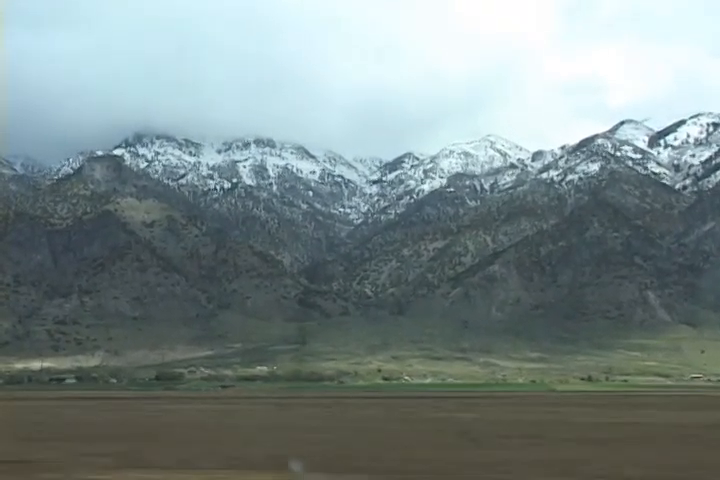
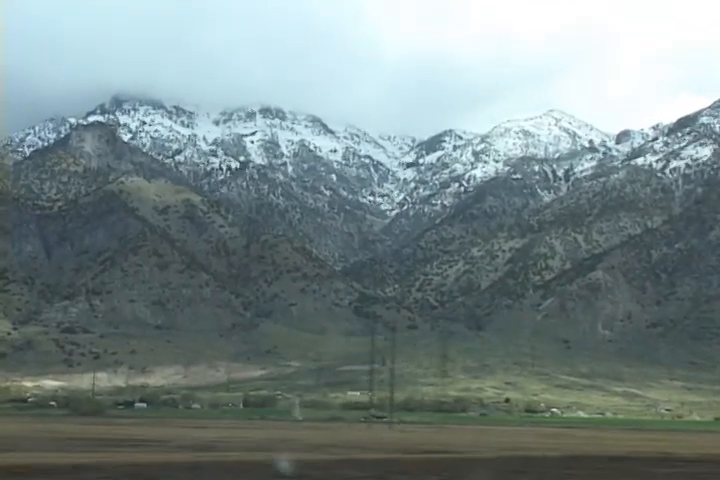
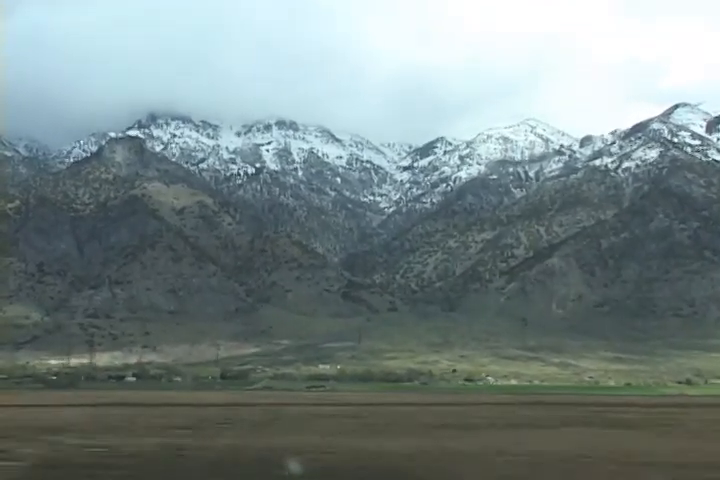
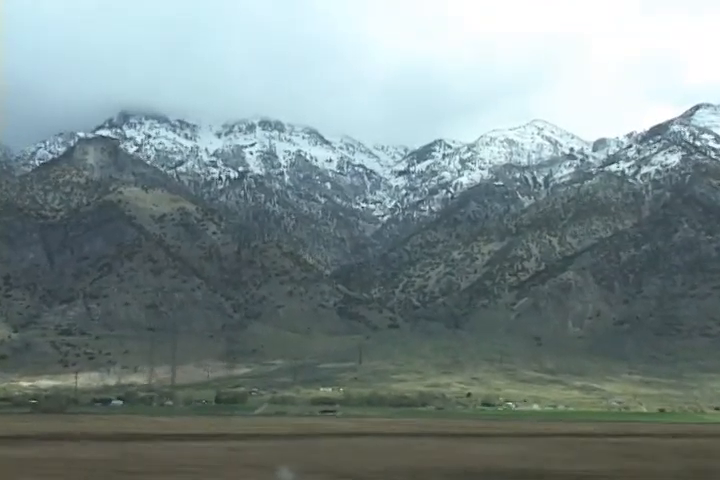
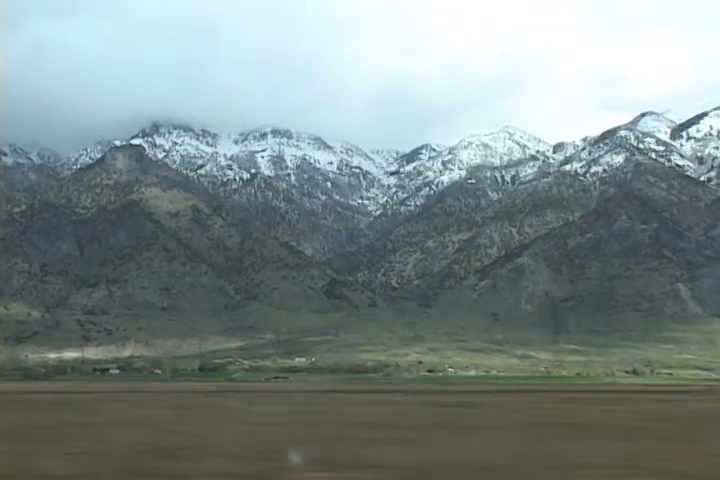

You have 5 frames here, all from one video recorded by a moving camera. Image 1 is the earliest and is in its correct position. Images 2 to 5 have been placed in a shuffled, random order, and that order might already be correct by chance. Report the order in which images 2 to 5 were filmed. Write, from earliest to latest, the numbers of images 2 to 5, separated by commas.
5, 3, 4, 2
